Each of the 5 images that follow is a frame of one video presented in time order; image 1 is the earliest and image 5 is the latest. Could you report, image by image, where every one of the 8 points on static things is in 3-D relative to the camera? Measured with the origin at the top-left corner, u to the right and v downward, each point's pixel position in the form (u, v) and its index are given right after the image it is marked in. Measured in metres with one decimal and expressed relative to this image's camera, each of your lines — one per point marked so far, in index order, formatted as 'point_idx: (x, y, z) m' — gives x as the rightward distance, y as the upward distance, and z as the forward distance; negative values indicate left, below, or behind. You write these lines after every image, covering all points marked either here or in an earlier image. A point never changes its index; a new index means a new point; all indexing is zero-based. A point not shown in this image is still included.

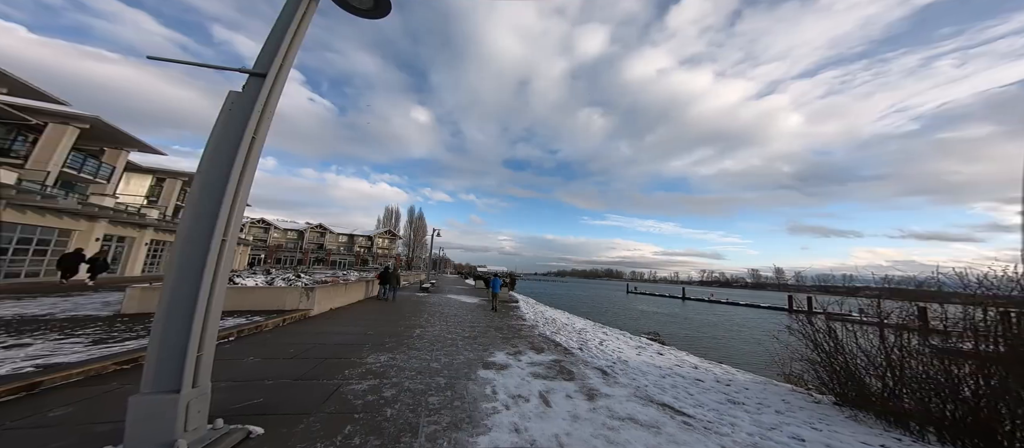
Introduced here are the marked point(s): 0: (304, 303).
0: (-6.4, -2.4, +9.3) m
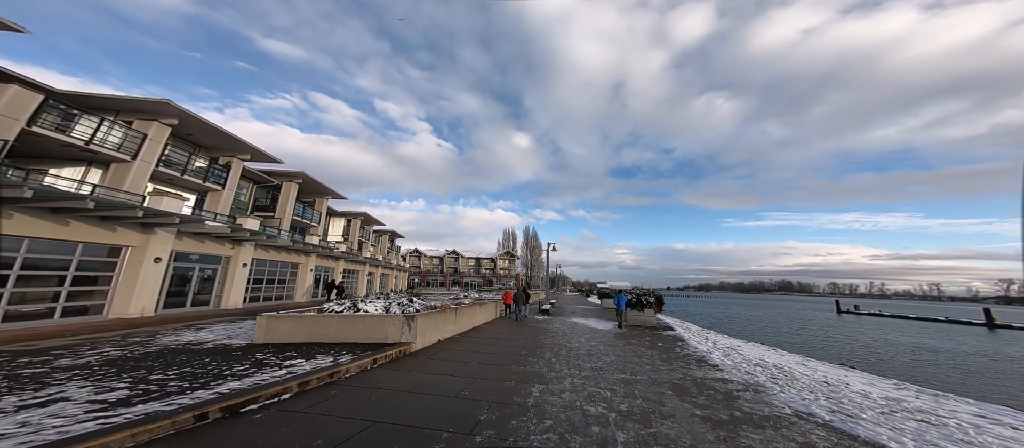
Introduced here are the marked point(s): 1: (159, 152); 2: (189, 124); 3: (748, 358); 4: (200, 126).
0: (-2.7, -2.8, +7.6) m
1: (-18.2, +3.6, +15.6) m
2: (-18.1, +5.5, +17.0) m
3: (+5.7, -3.3, +7.3) m
4: (-17.6, +5.4, +17.2) m
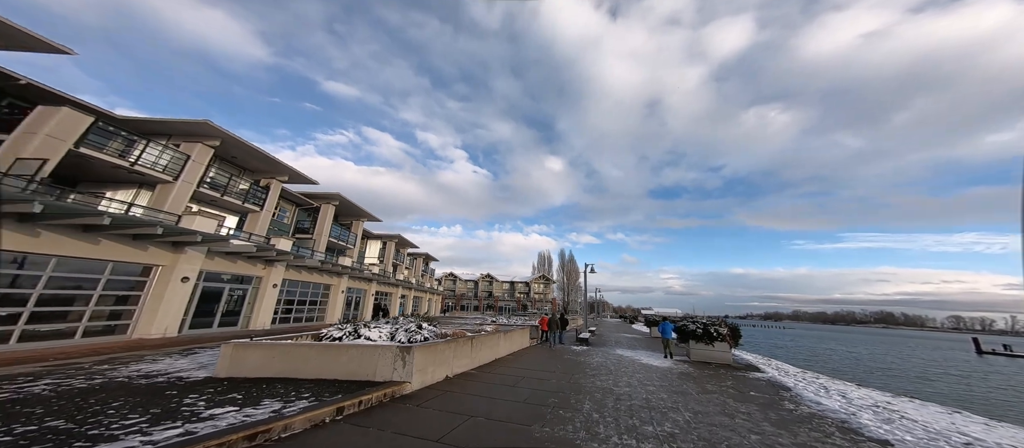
0: (-2.2, -2.8, +5.7) m
1: (-16.8, +2.5, +16.0) m
2: (-16.5, +4.3, +17.5) m
3: (+6.1, -3.1, +4.5) m
4: (-16.1, +4.2, +17.7) m
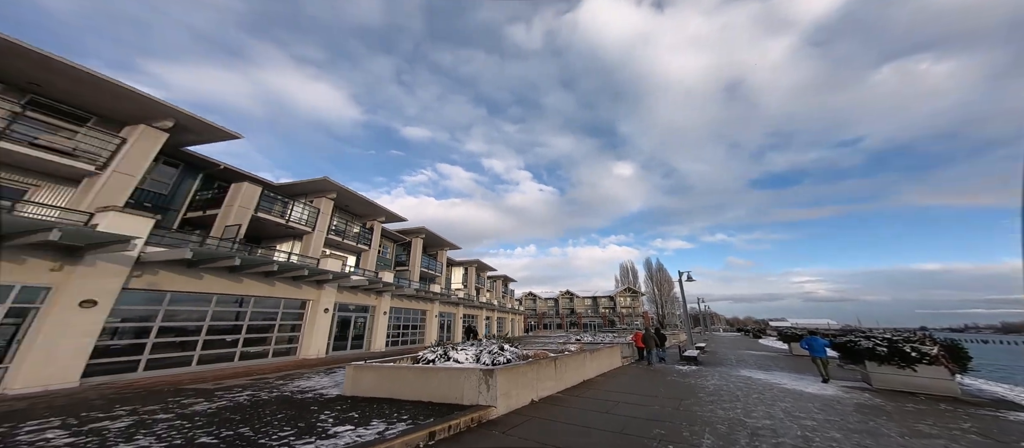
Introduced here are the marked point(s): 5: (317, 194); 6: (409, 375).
0: (-0.5, -3.1, +5.5) m
1: (-12.7, +0.1, +19.2) m
2: (-12.2, +1.8, +20.7) m
3: (+7.3, -2.3, +2.3) m
4: (-11.8, +1.7, +20.8) m
5: (-13.4, +1.8, +19.6) m
6: (-2.2, -3.1, +6.3) m
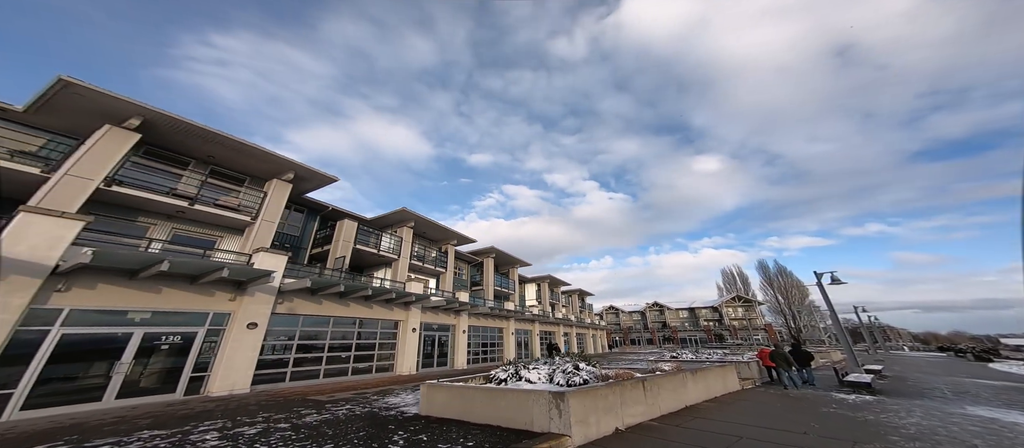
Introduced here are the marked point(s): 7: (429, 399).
0: (+0.7, -2.9, +4.5) m
1: (-7.9, -1.7, +20.9) m
2: (-7.3, 0.0, +22.4) m
3: (+7.4, -1.2, -0.4) m
4: (-6.8, 0.0, +22.4) m
5: (-8.7, 0.0, +21.7) m
6: (-0.7, -3.2, +5.7) m
7: (-2.1, -3.7, +6.5) m
